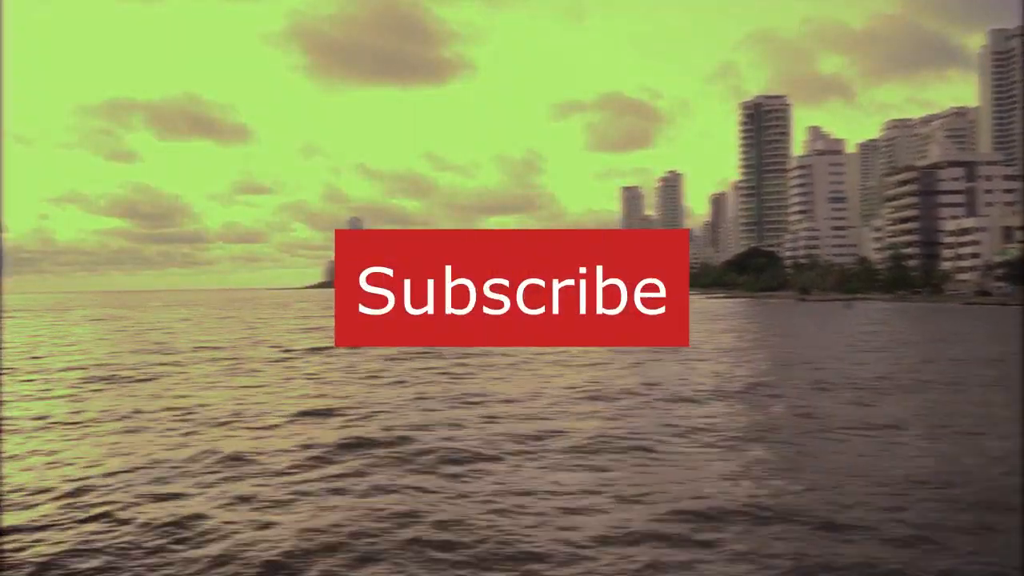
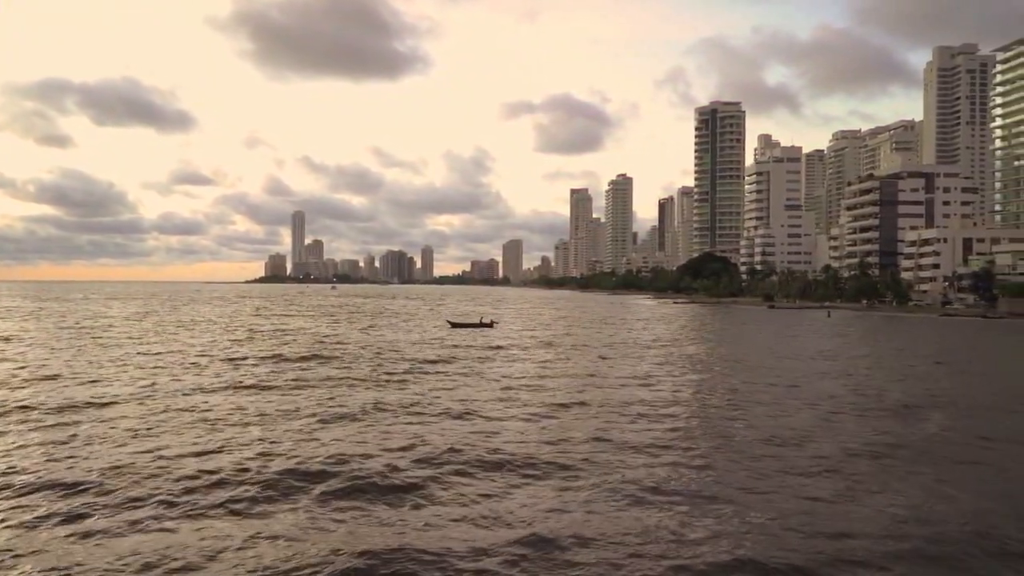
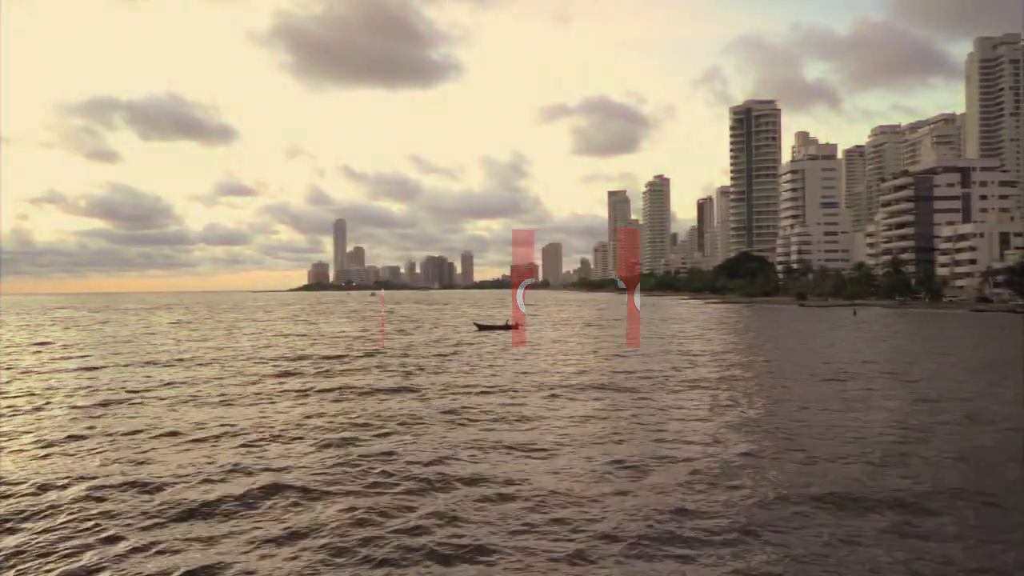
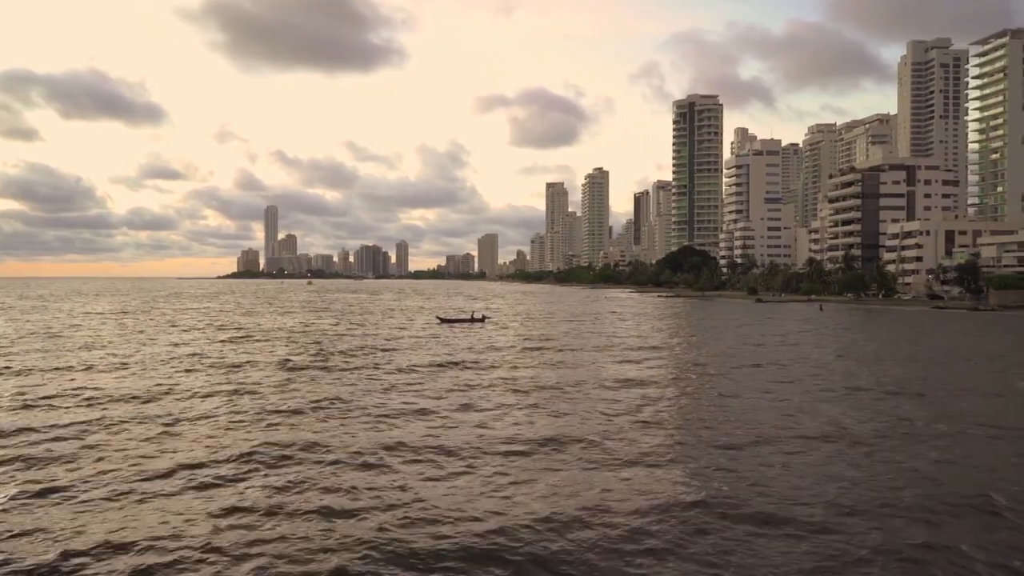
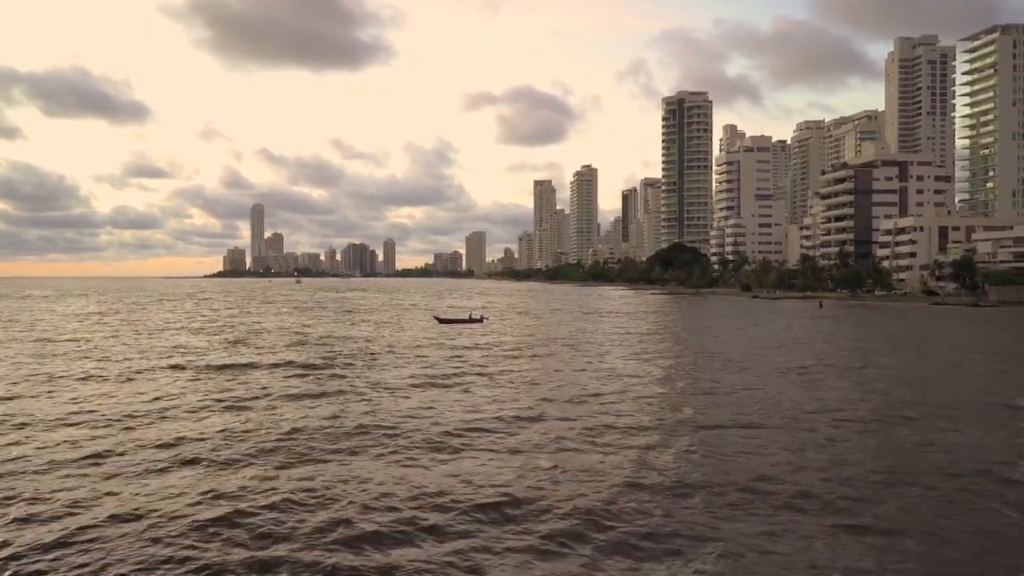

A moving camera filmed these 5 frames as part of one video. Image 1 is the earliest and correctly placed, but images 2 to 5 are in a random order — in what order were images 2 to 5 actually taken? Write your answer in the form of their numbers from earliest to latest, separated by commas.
3, 2, 4, 5
